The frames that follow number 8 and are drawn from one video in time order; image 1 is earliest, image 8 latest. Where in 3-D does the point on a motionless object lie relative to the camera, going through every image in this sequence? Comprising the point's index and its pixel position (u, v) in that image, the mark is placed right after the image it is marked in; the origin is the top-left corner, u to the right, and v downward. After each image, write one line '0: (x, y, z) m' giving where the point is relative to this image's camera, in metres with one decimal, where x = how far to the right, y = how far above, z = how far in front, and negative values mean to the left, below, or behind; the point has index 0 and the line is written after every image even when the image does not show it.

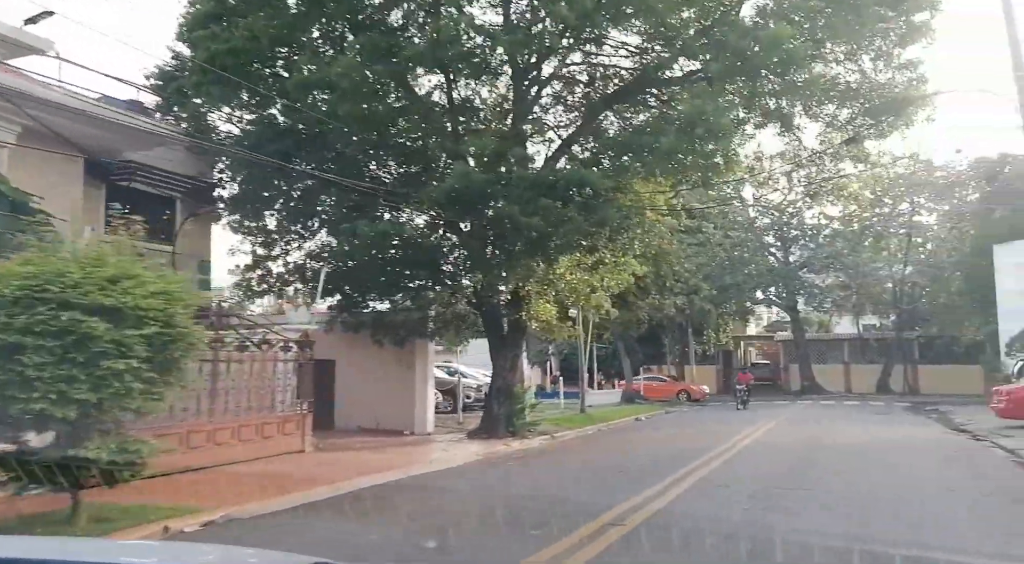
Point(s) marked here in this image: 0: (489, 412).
0: (-0.5, -2.9, +16.4) m
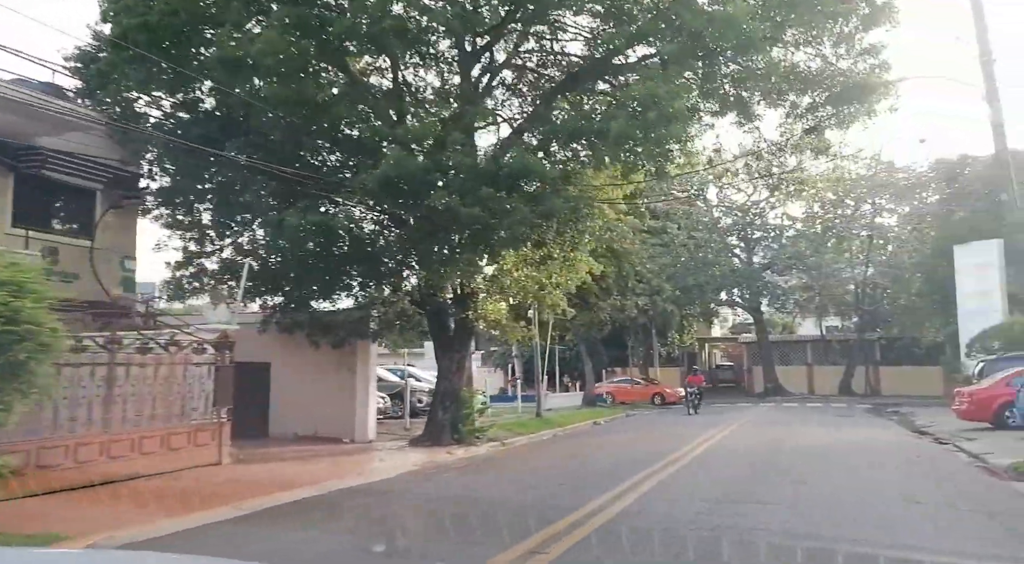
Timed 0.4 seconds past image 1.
0: (-1.6, -2.8, +15.3) m
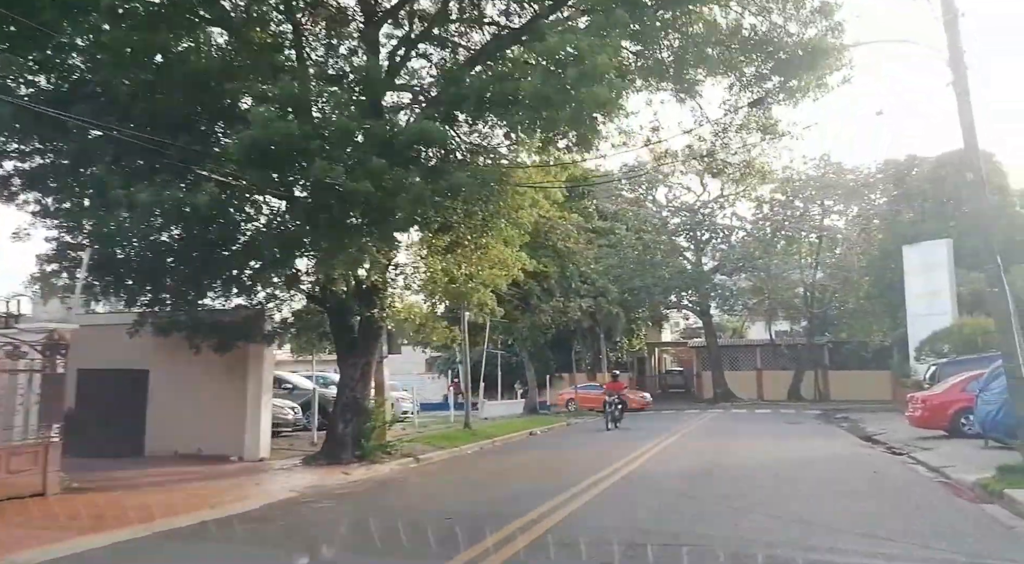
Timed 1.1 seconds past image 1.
0: (-3.3, -2.7, +13.3) m
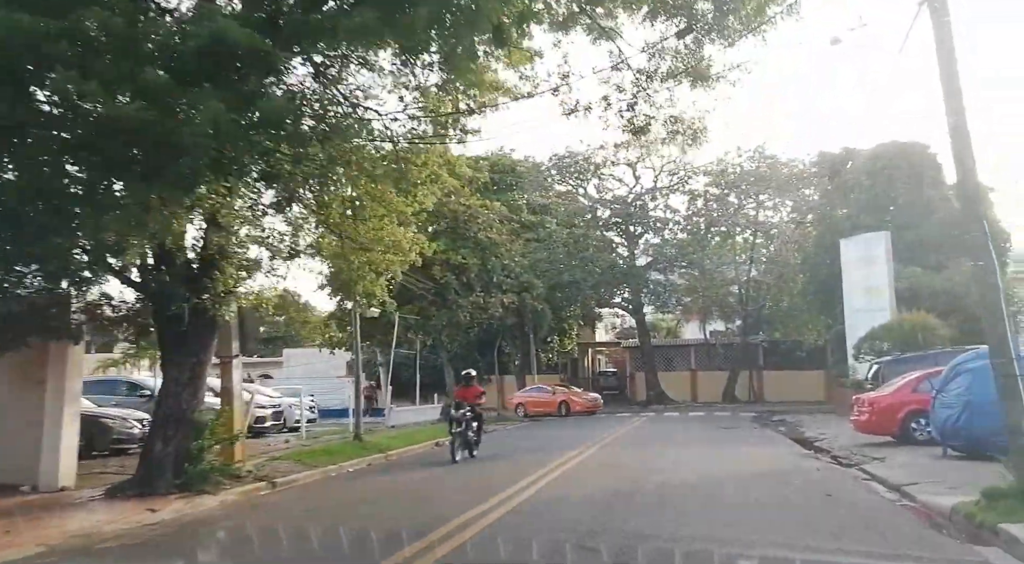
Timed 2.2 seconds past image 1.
0: (-5.1, -2.4, +10.4) m
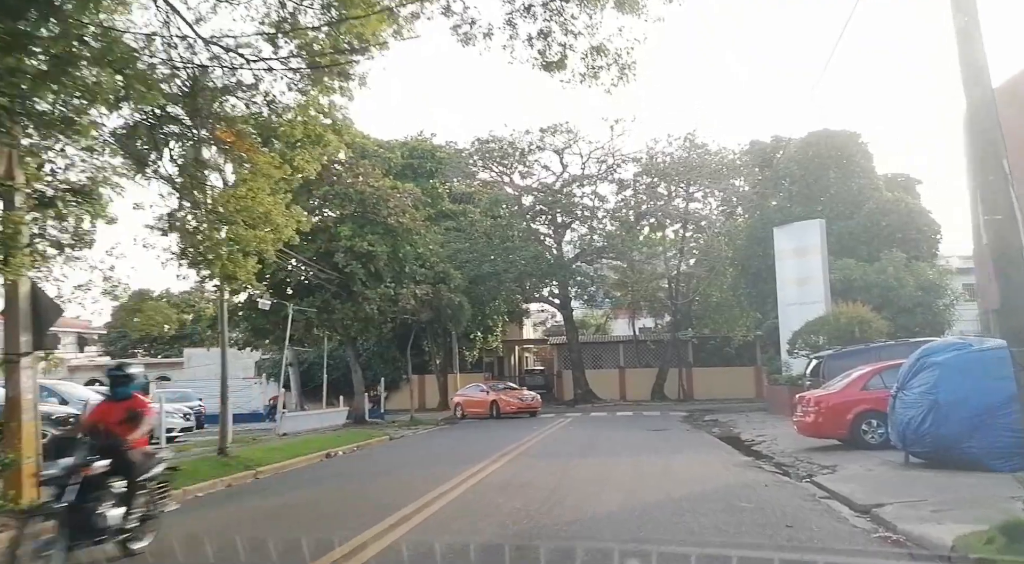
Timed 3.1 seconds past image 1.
0: (-6.4, -2.1, +7.4) m
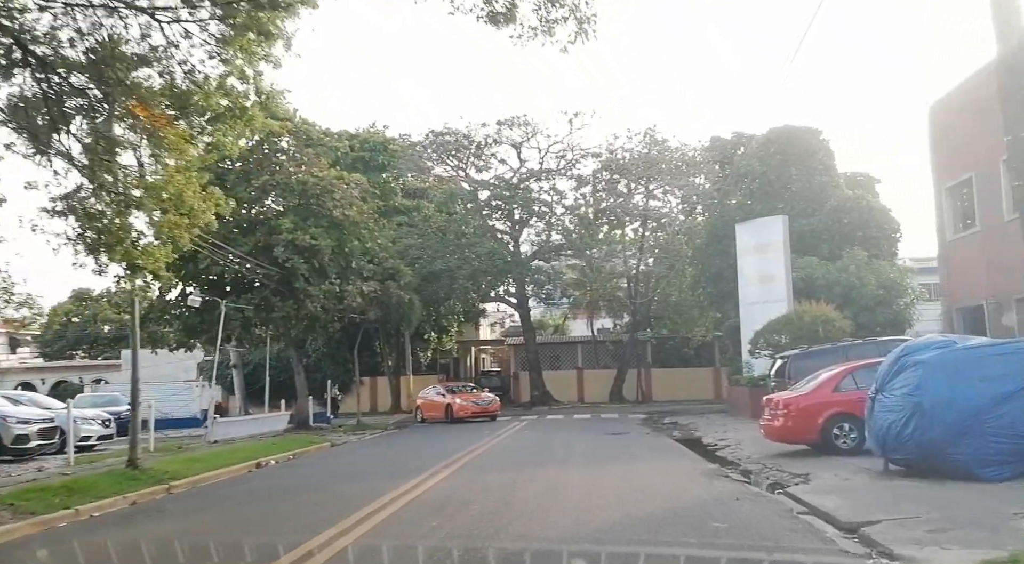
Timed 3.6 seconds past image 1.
0: (-7.0, -1.9, +5.8) m
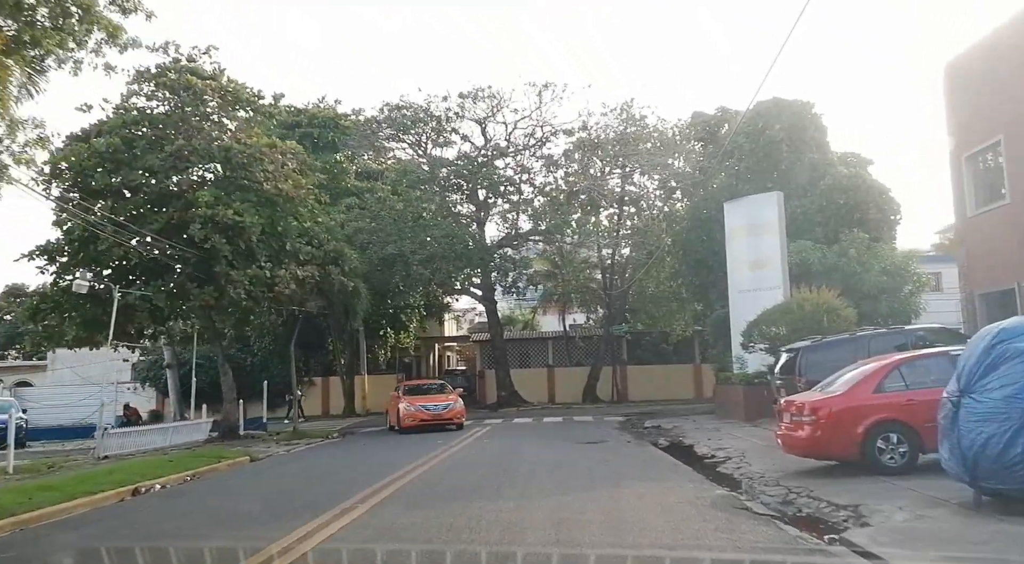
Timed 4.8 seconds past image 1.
0: (-7.4, -1.5, +2.4) m
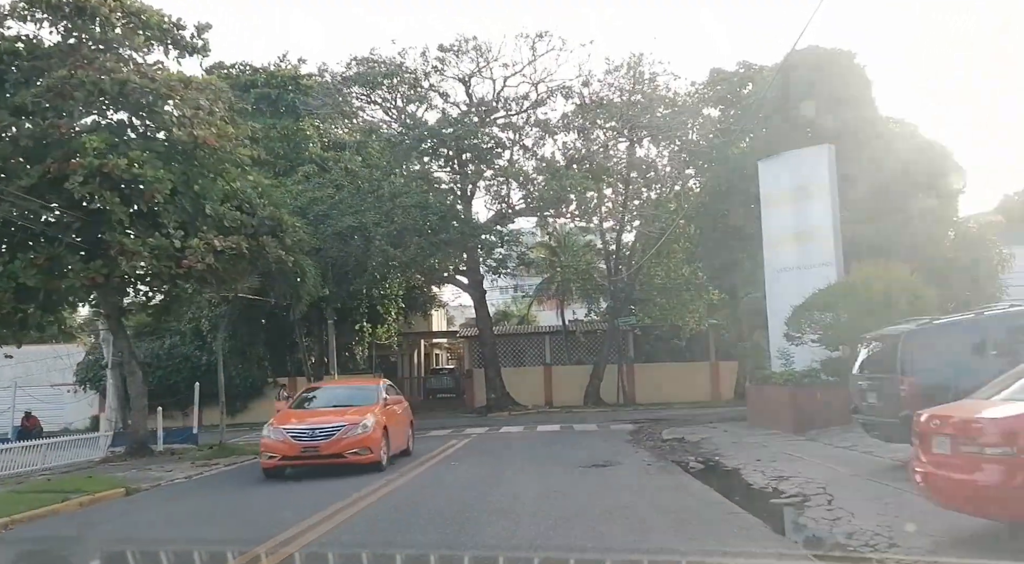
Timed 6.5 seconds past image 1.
0: (-7.8, -0.9, -2.2) m
